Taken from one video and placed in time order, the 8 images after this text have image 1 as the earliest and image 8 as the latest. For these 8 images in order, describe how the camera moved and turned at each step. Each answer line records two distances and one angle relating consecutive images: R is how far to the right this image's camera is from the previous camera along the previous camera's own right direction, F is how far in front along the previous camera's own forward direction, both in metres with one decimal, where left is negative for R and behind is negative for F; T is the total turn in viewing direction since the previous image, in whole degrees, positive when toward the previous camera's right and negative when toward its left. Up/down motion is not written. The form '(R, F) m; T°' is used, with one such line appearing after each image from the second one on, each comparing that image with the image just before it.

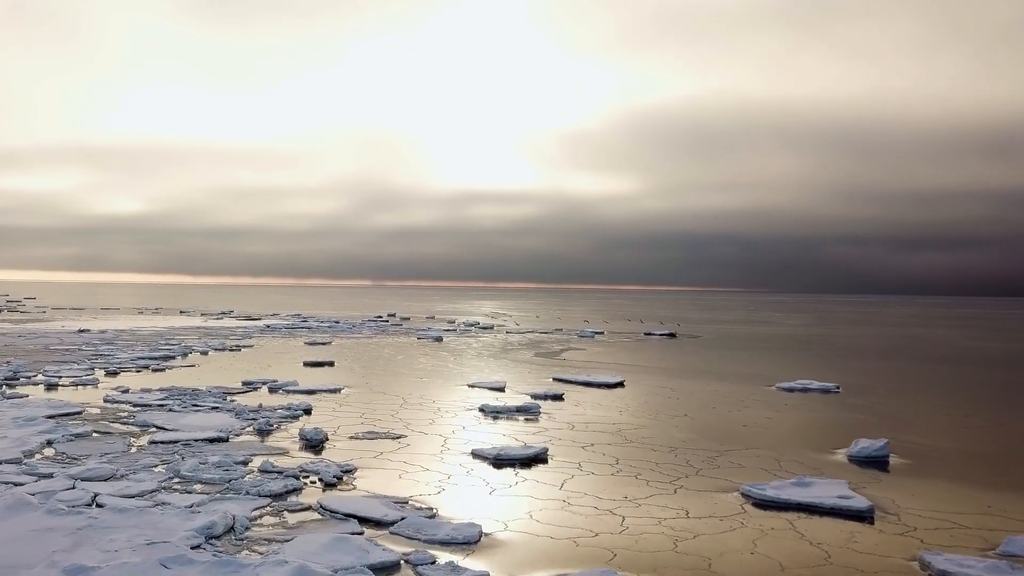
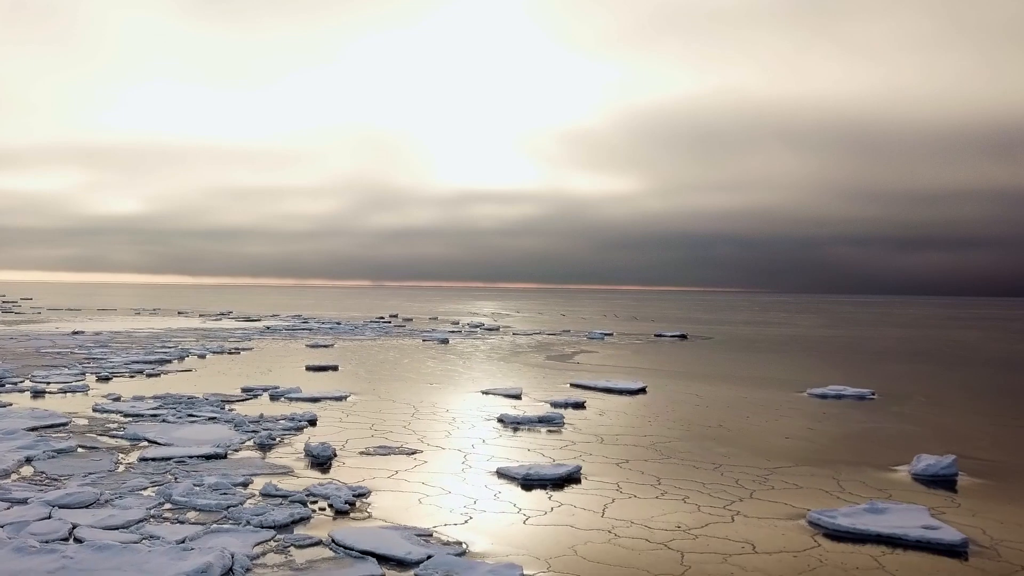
(-0.5, +1.3) m; 0°
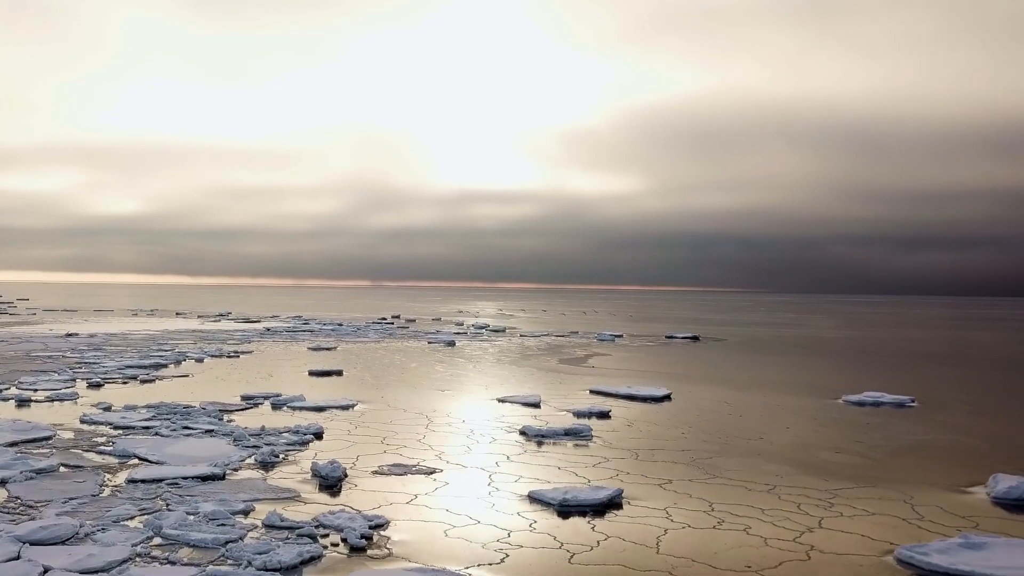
(-0.5, +1.3) m; 0°
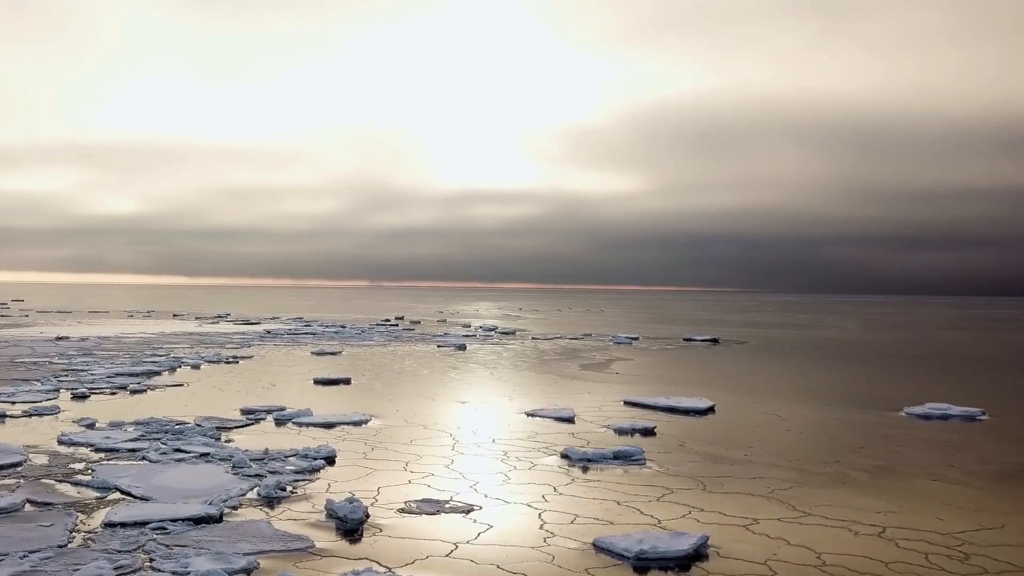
(-0.7, +2.0) m; 0°
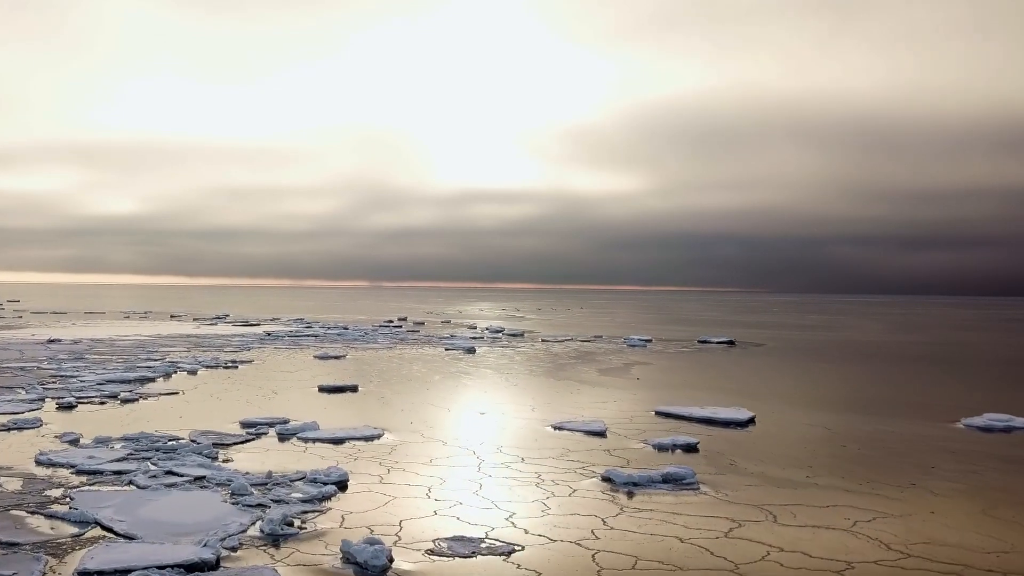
(-0.5, +1.5) m; 0°
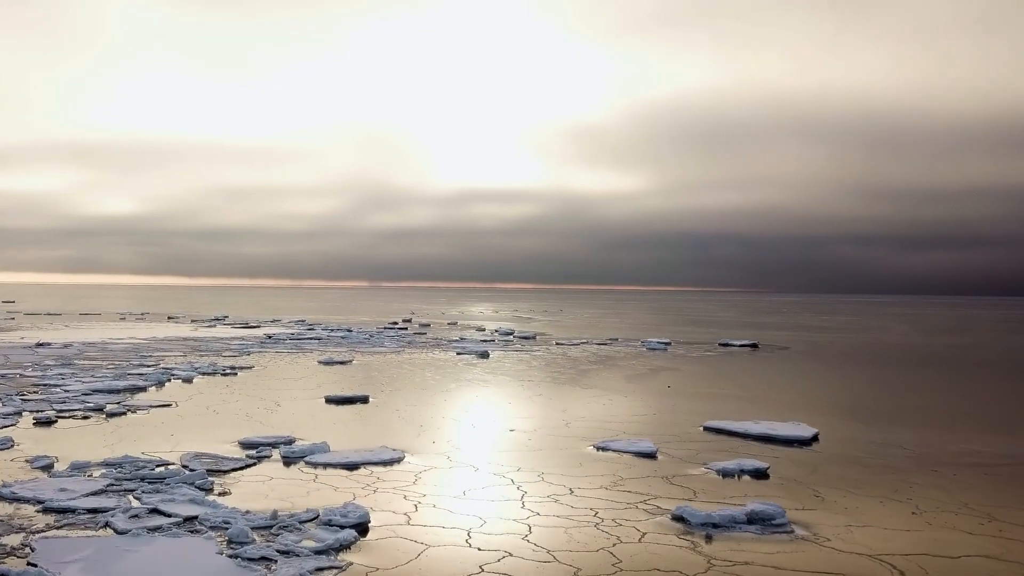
(-0.7, +2.0) m; 0°
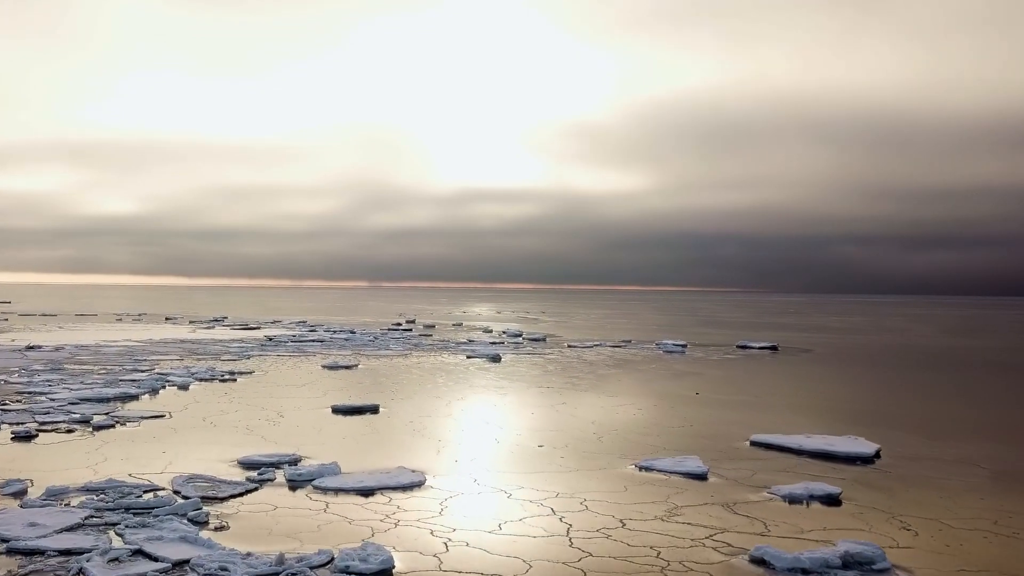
(-0.5, +1.6) m; 0°
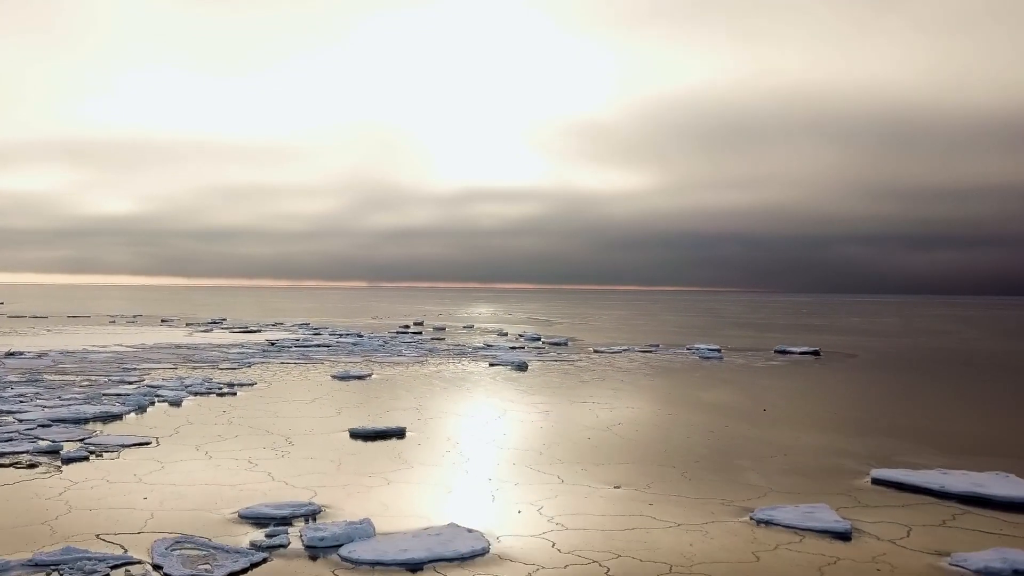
(-1.0, +2.9) m; 0°
